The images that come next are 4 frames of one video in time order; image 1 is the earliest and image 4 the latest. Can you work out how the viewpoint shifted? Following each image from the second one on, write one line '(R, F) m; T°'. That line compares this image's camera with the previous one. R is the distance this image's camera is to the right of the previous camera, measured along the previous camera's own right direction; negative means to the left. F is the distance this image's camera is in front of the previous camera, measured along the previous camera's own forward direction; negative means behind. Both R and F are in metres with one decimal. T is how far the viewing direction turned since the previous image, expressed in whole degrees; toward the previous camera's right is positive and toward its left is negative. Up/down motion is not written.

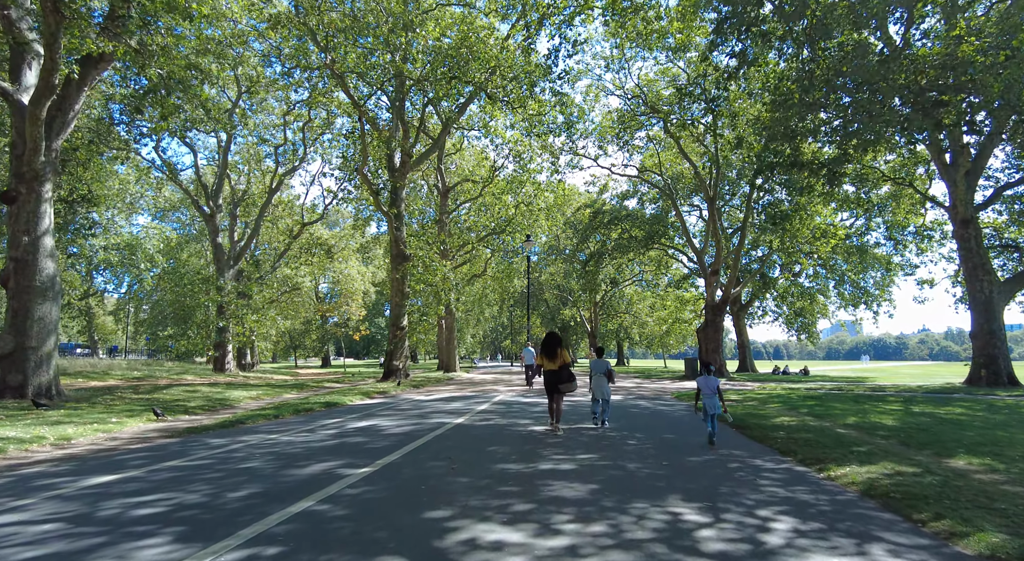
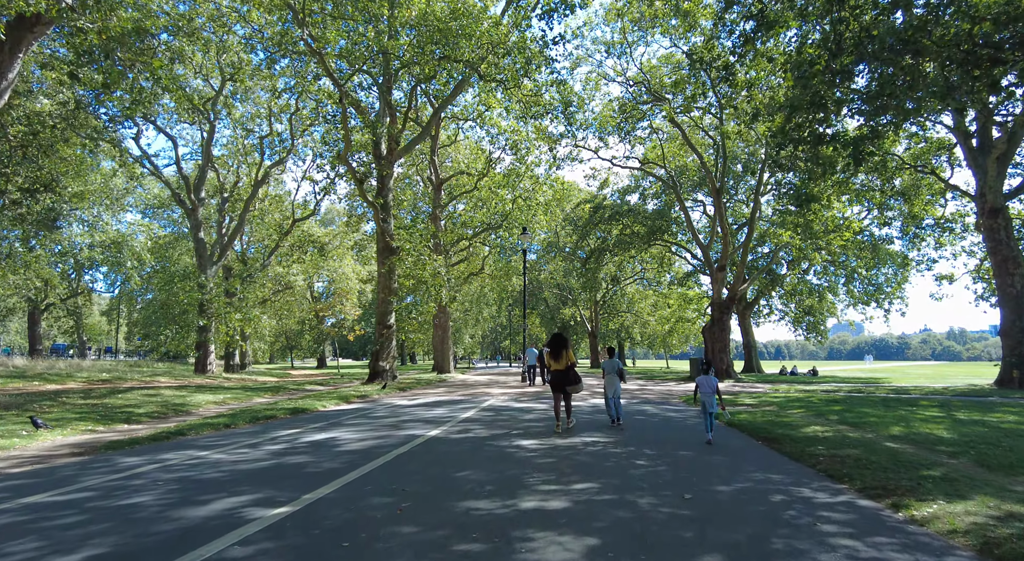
(+0.2, +1.6) m; 0°
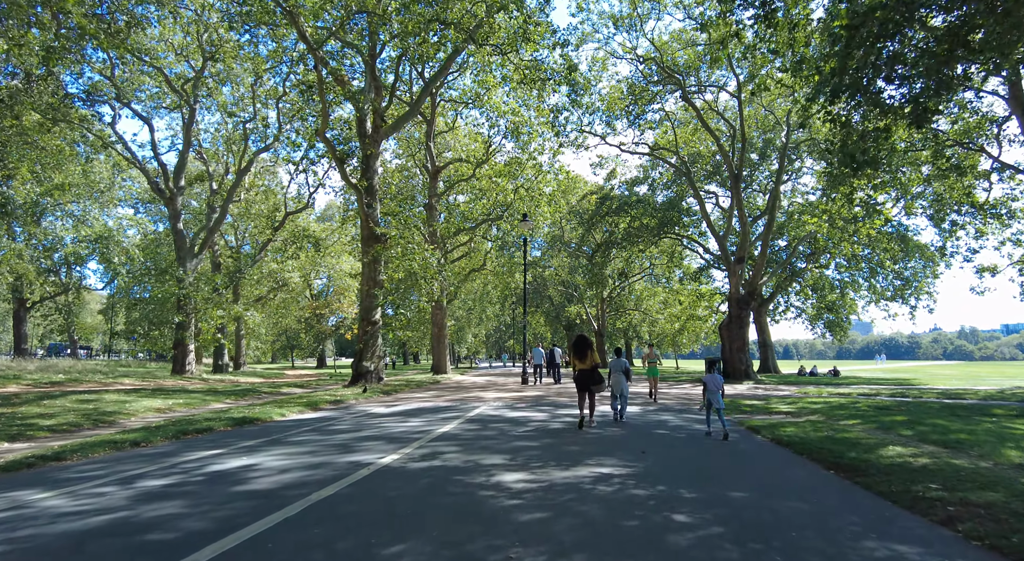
(+0.2, +2.4) m; -1°
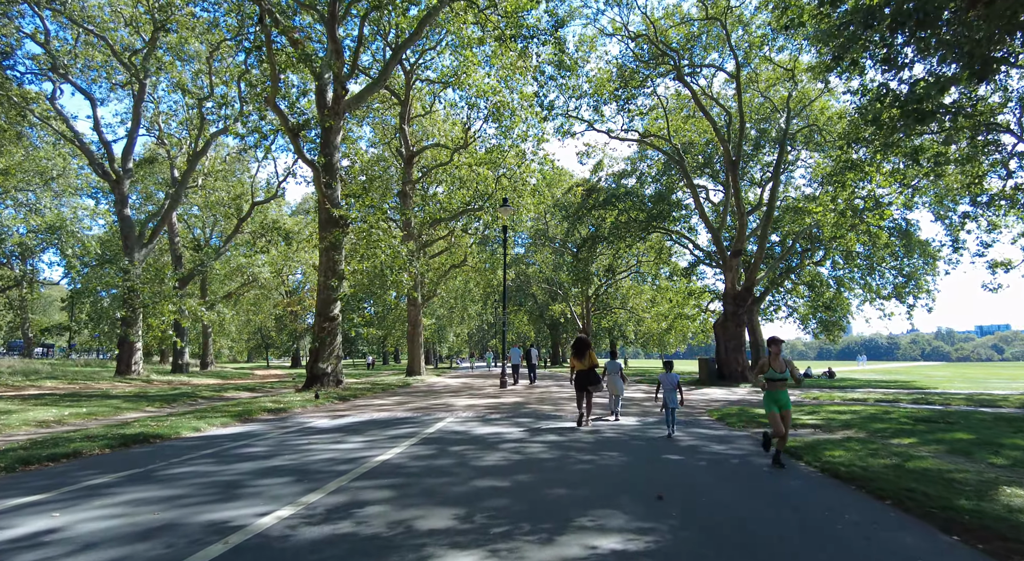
(+0.2, +2.4) m; +1°
